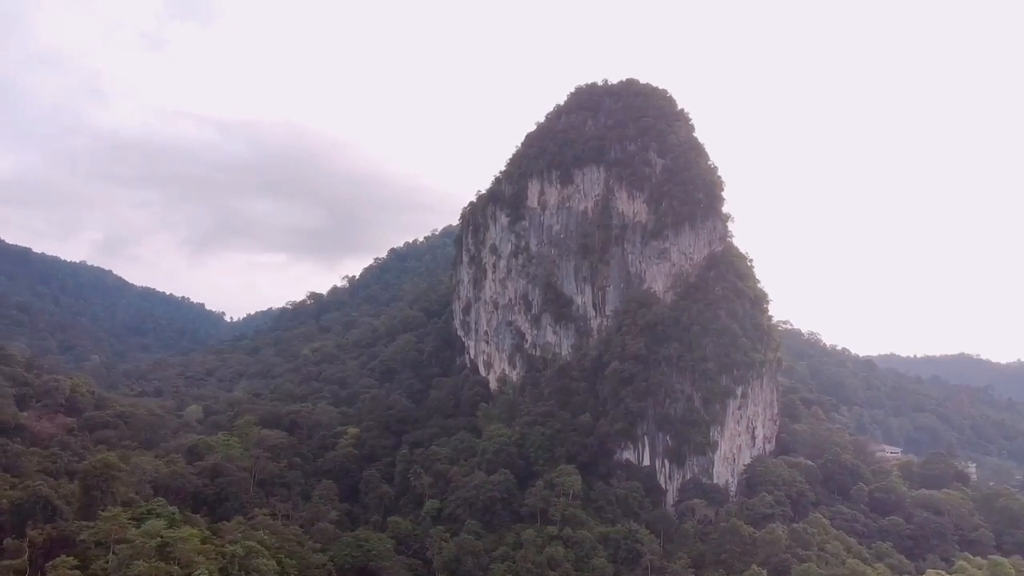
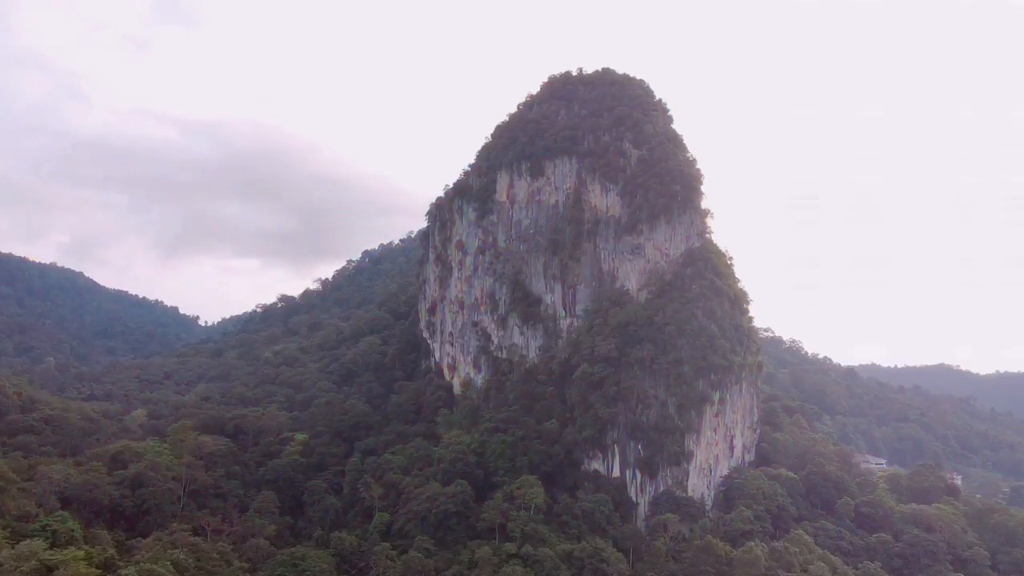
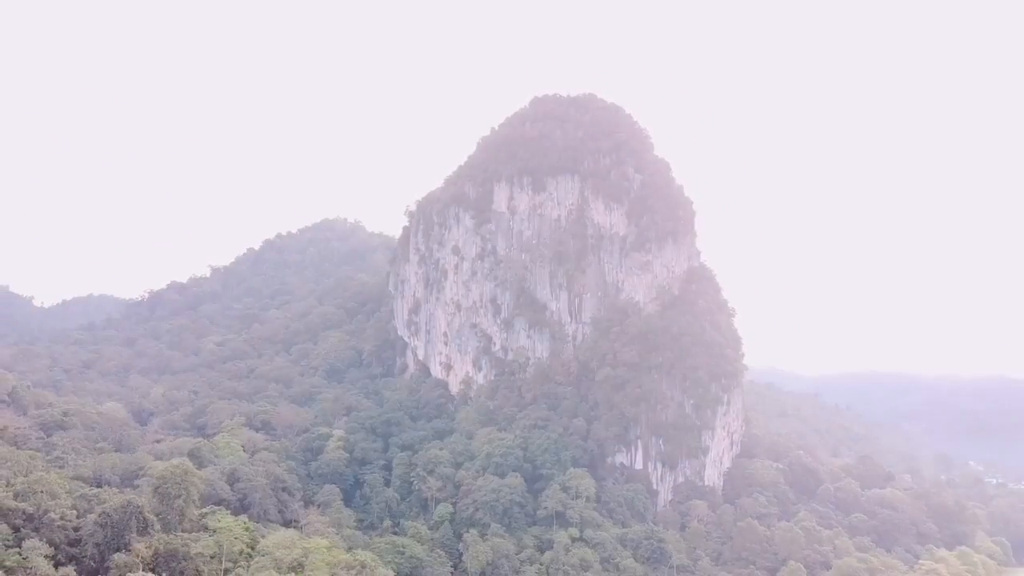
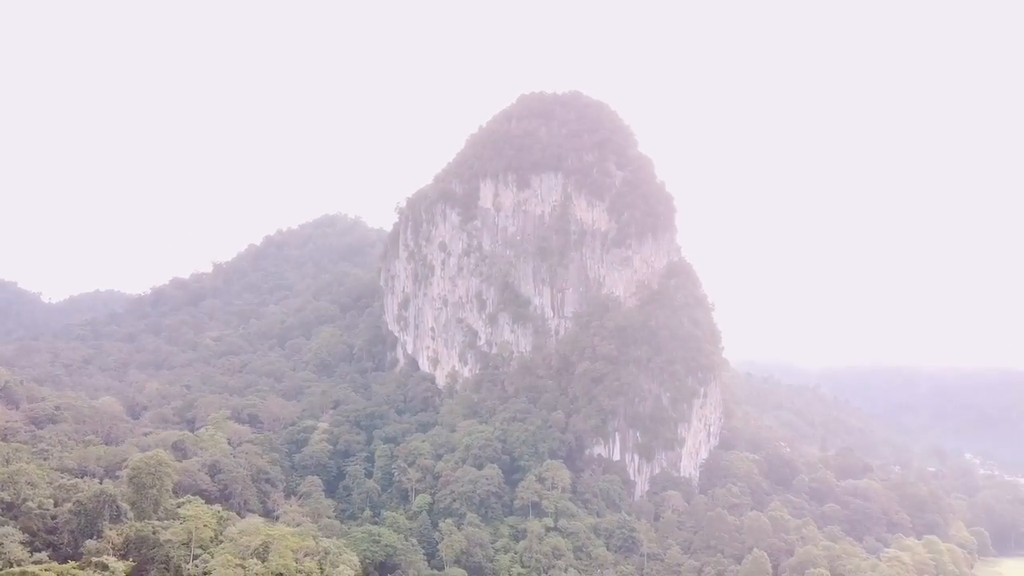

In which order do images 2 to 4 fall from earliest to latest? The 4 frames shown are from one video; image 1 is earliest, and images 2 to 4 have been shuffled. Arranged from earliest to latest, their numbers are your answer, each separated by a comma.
2, 3, 4
